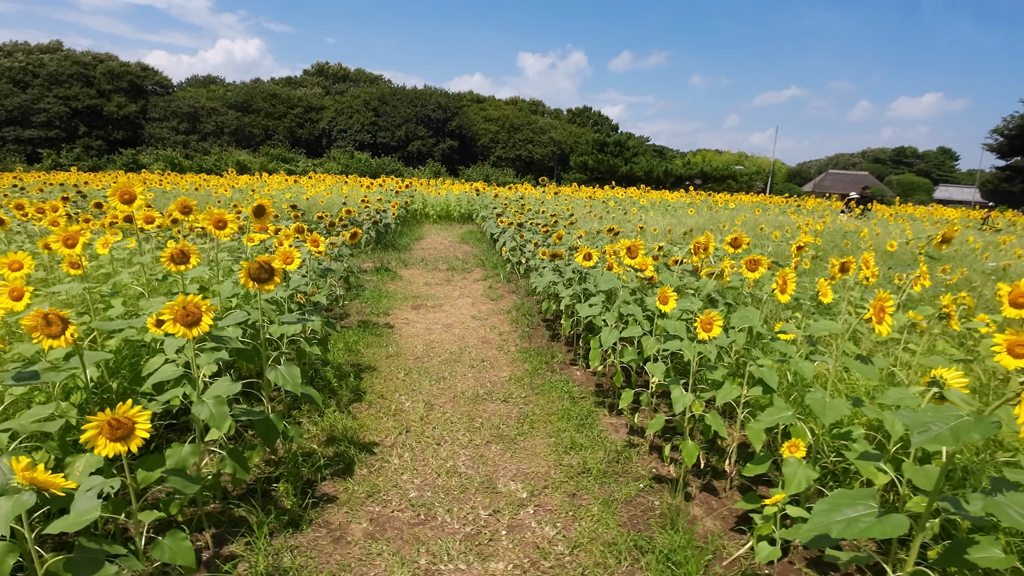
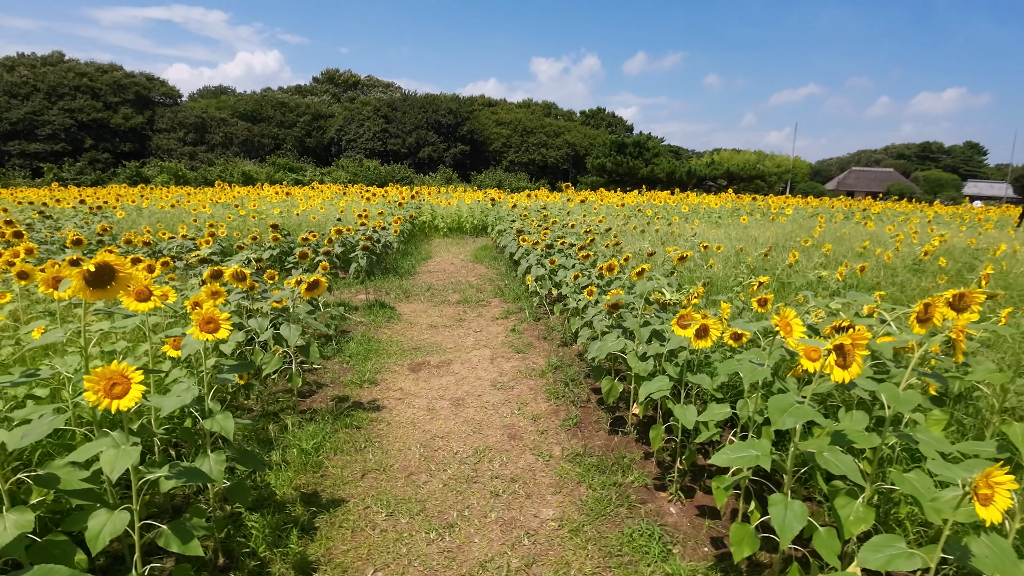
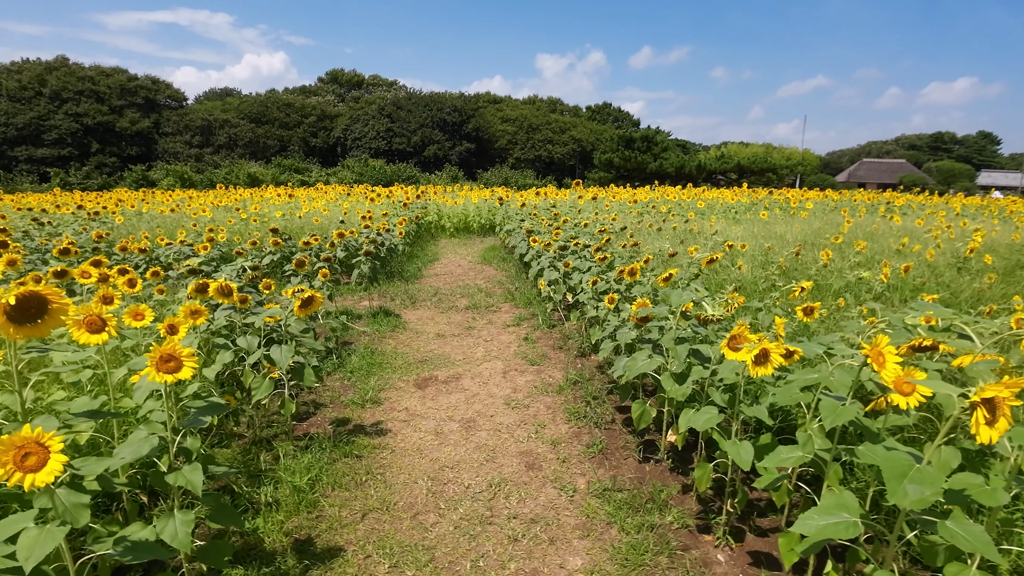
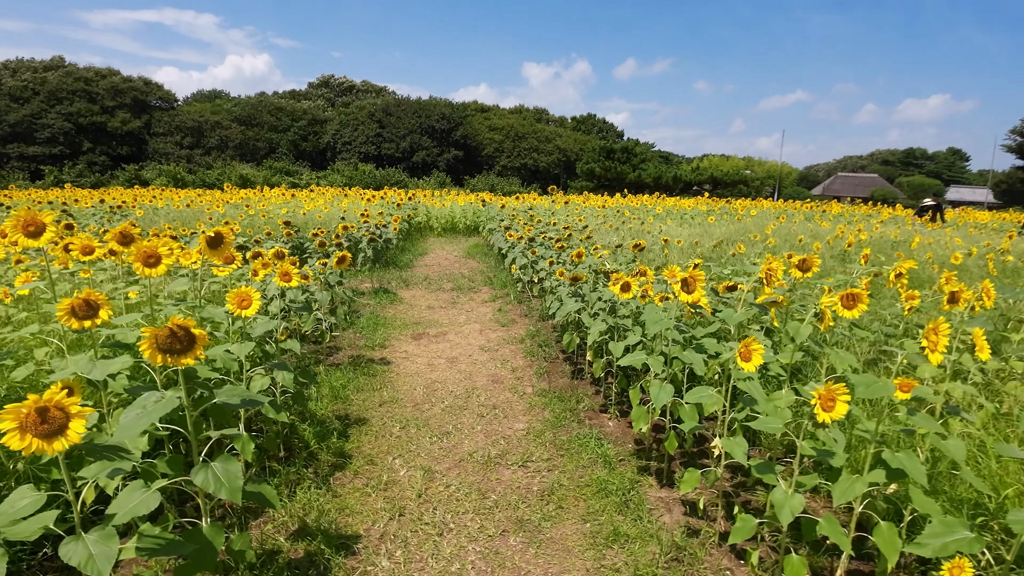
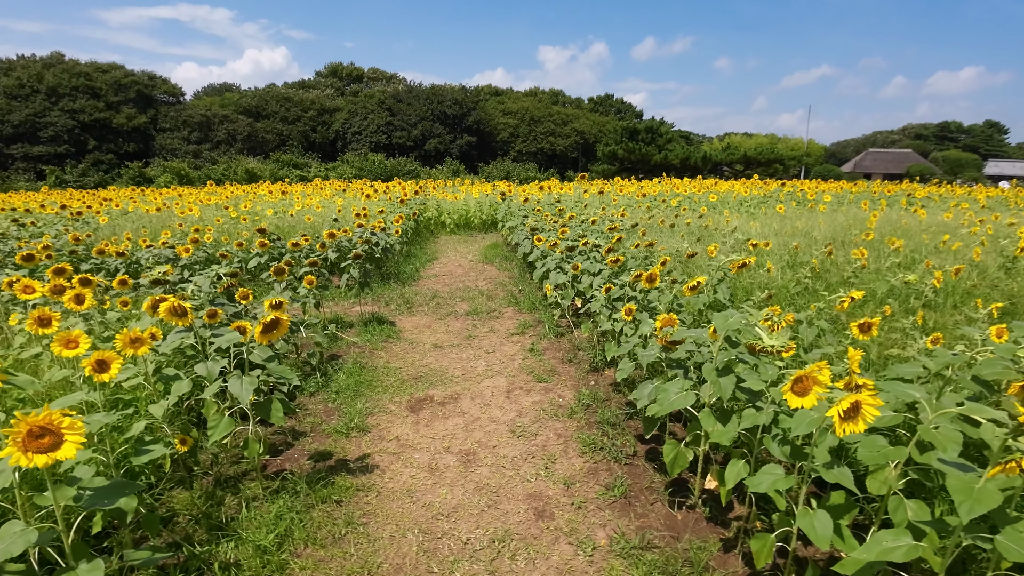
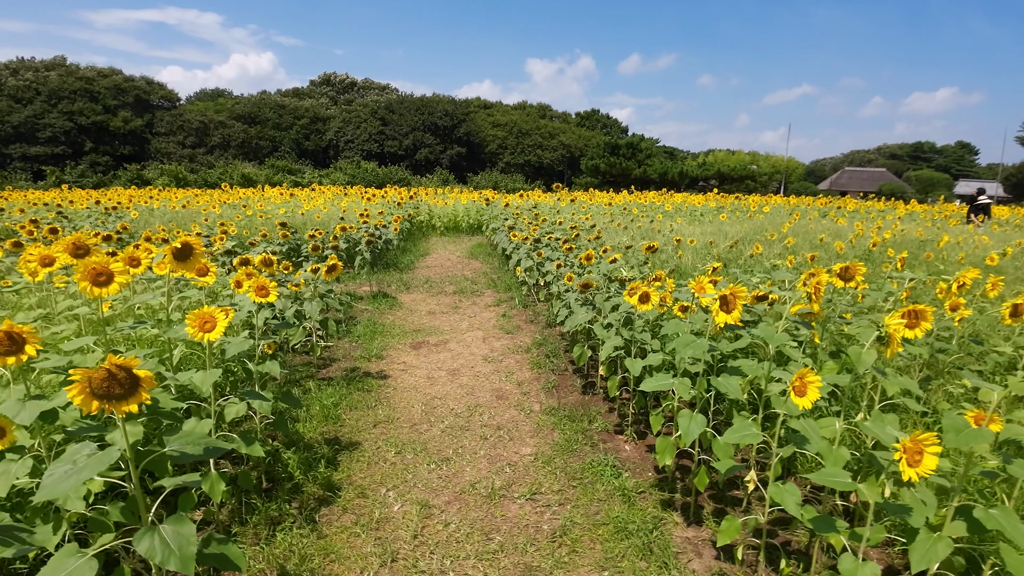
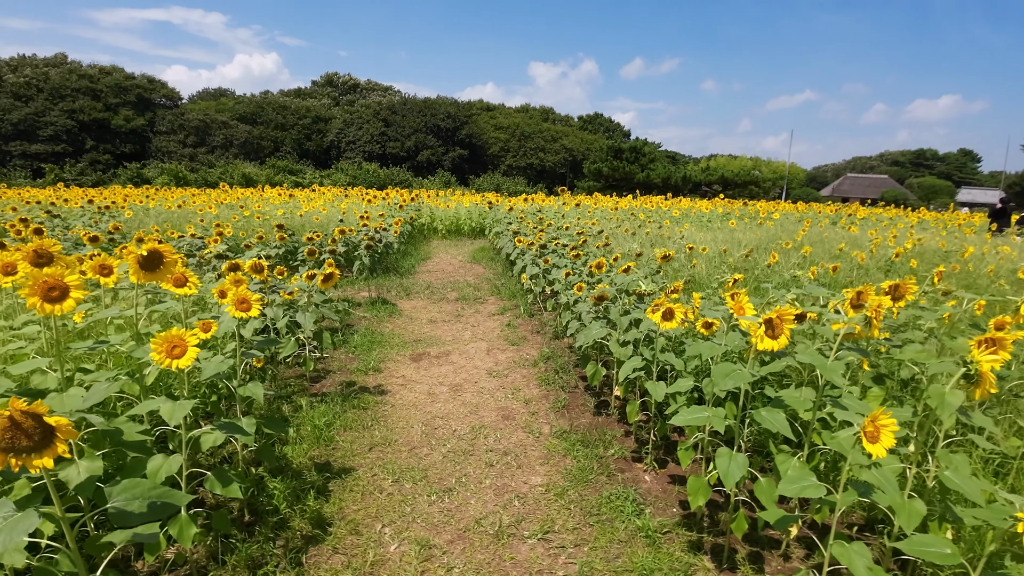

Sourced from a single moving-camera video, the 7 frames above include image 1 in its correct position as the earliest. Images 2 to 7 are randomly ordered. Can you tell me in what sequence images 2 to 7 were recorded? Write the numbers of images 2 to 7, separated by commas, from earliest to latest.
4, 6, 7, 2, 3, 5
